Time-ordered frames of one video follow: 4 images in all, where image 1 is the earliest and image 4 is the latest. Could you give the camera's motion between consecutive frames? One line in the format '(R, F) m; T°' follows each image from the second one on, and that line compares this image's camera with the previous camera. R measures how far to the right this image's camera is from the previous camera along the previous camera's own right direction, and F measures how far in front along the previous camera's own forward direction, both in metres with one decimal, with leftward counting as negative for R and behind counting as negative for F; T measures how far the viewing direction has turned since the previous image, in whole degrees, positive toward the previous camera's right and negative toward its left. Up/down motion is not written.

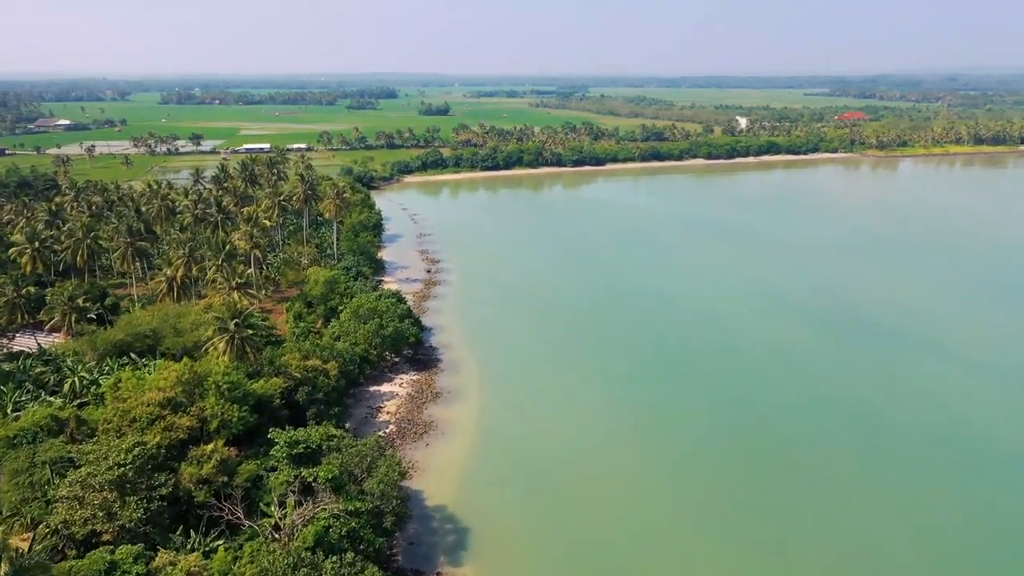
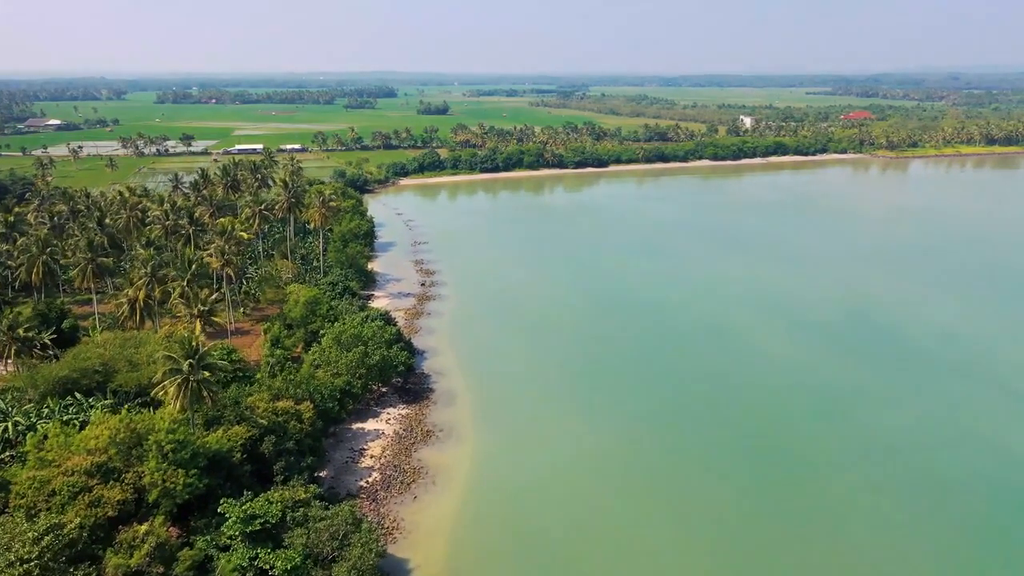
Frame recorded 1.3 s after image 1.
(0.0, +4.9) m; 0°
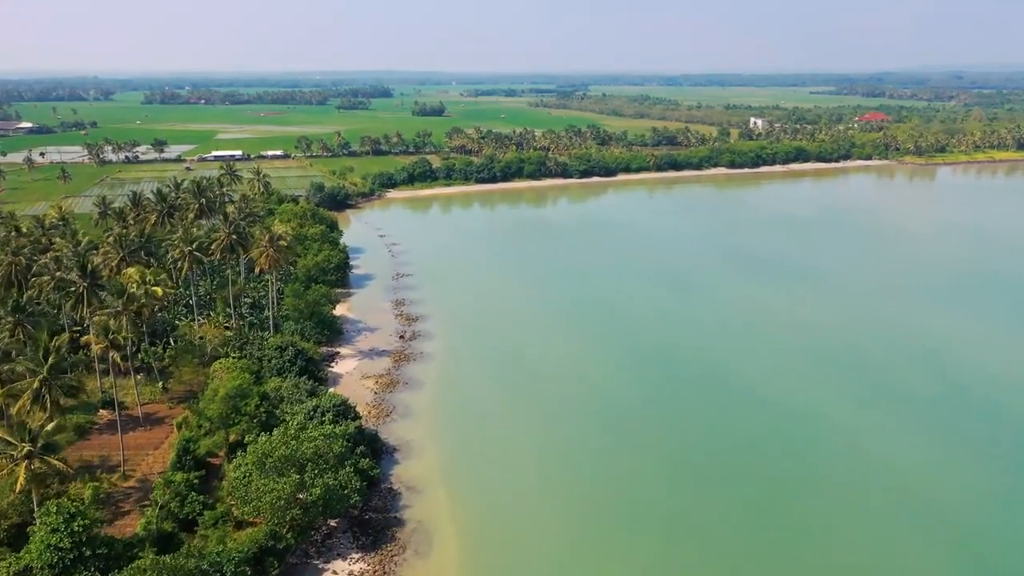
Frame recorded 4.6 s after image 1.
(-0.1, +12.7) m; 0°
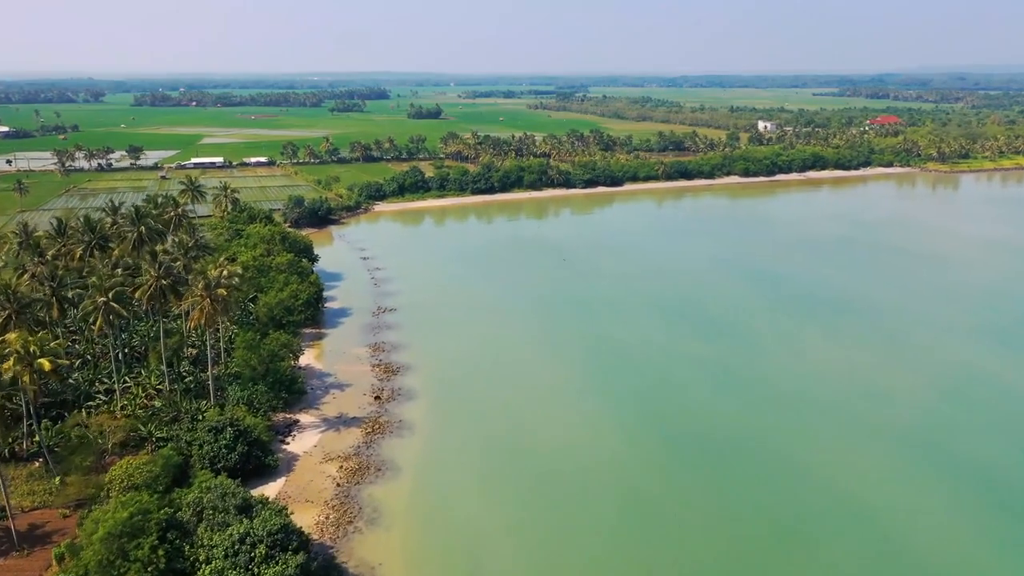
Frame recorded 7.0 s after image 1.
(-0.1, +9.5) m; 0°
